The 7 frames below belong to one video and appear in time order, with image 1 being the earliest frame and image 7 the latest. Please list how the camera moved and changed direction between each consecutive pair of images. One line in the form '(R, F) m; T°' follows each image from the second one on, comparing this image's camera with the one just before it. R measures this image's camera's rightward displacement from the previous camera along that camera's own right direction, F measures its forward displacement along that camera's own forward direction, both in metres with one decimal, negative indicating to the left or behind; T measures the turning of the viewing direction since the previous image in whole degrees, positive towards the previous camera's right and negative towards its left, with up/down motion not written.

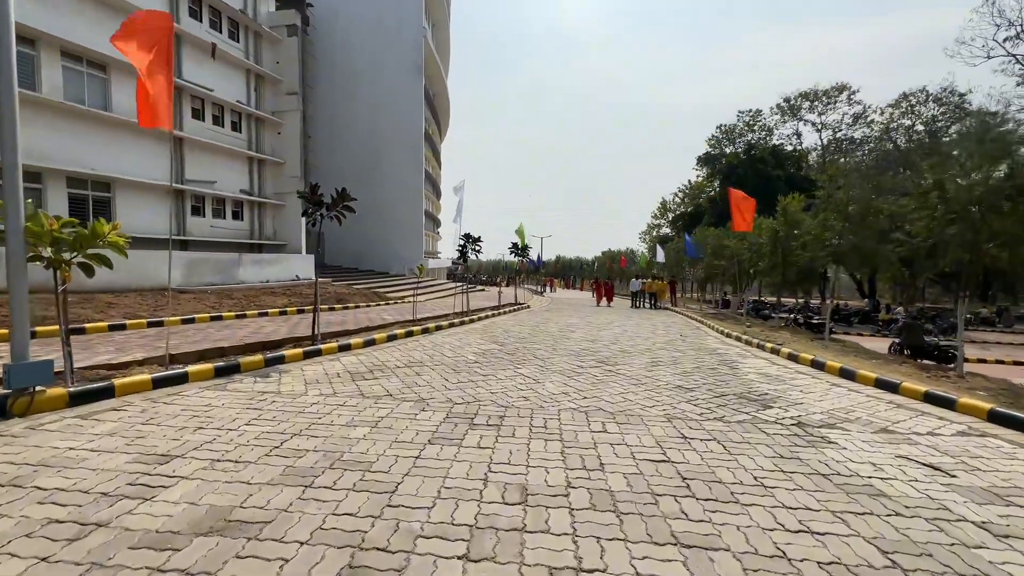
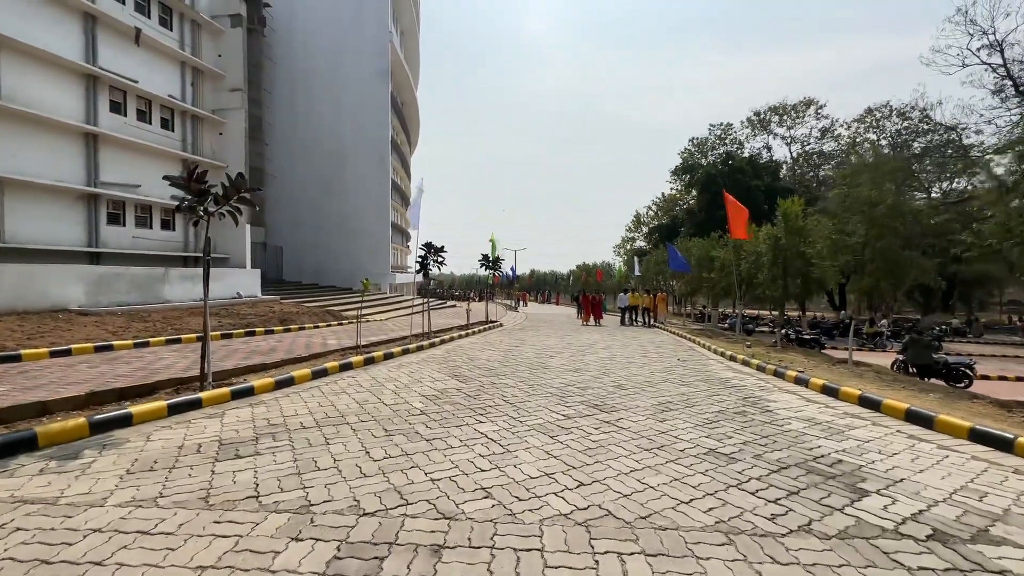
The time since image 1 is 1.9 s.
(+0.2, +2.2) m; +3°
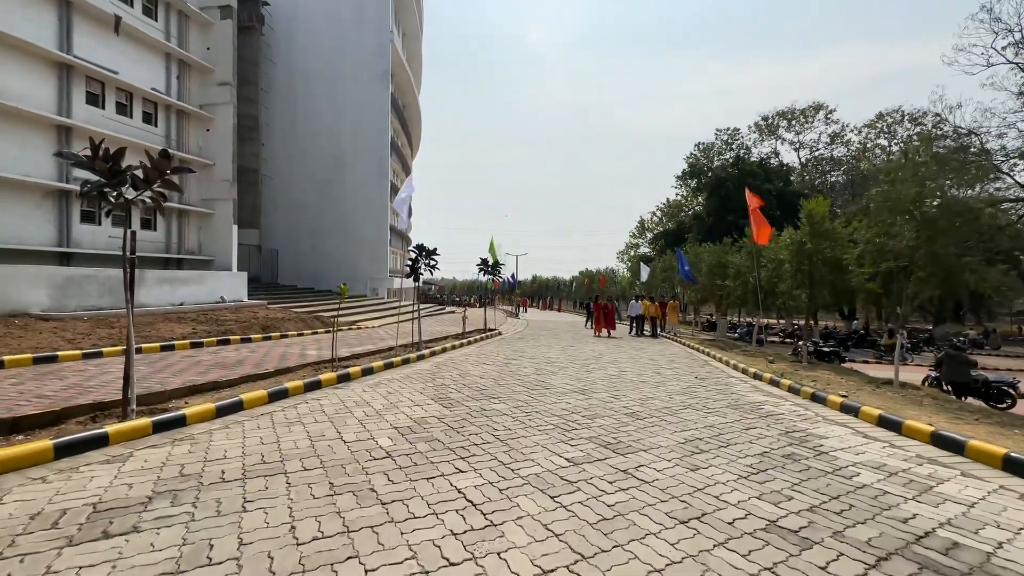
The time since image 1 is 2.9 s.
(+0.1, +1.2) m; 0°
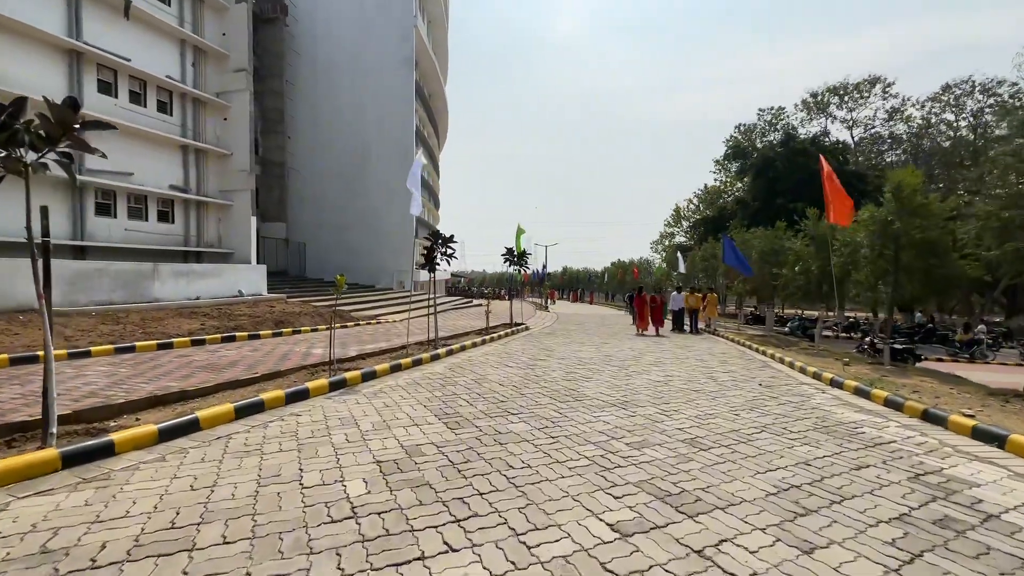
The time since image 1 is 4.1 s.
(+0.1, +1.5) m; -4°
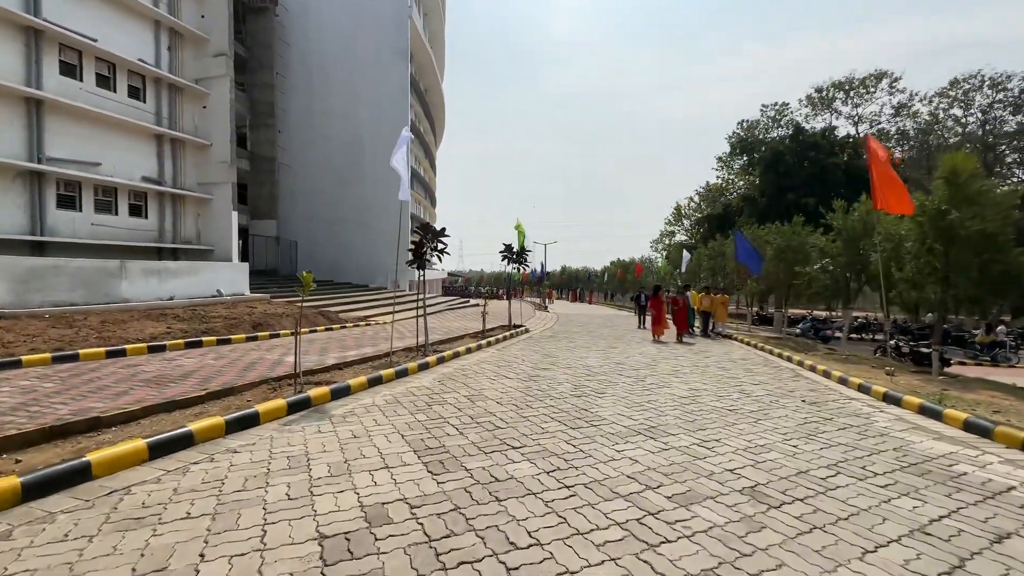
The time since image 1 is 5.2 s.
(0.0, +1.3) m; 0°
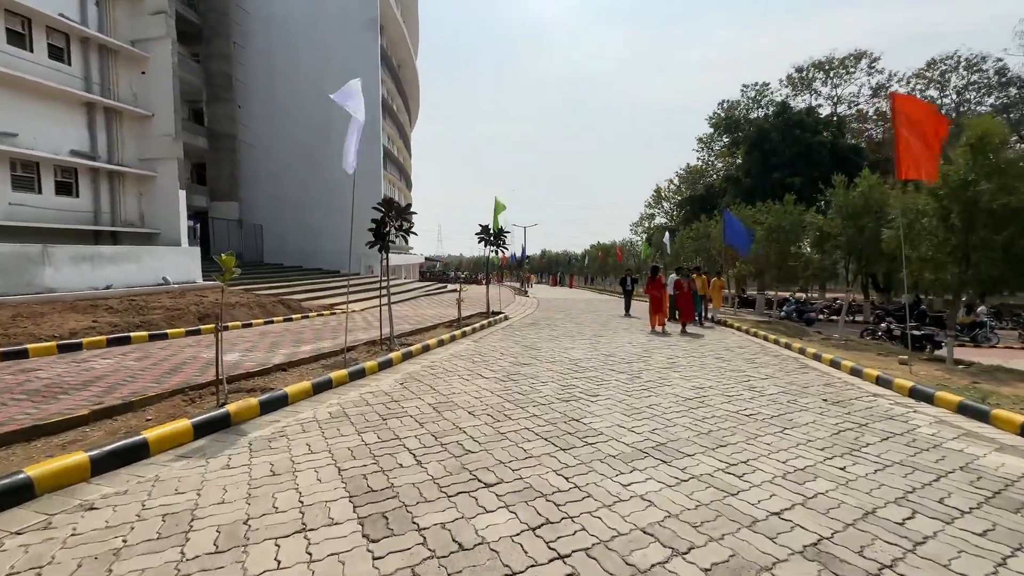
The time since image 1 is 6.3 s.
(+0.1, +1.2) m; +3°
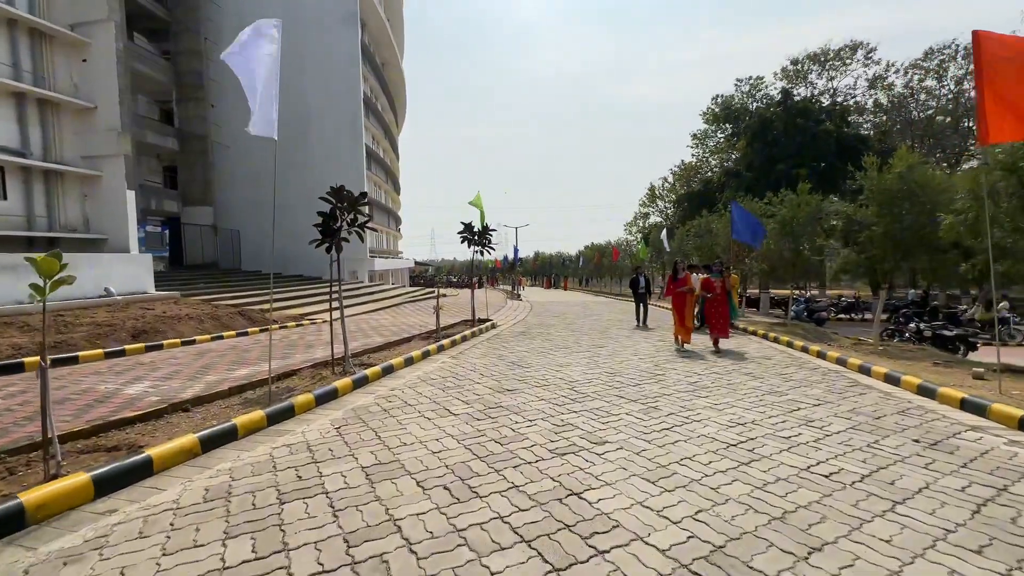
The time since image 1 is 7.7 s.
(+0.2, +1.7) m; +1°
